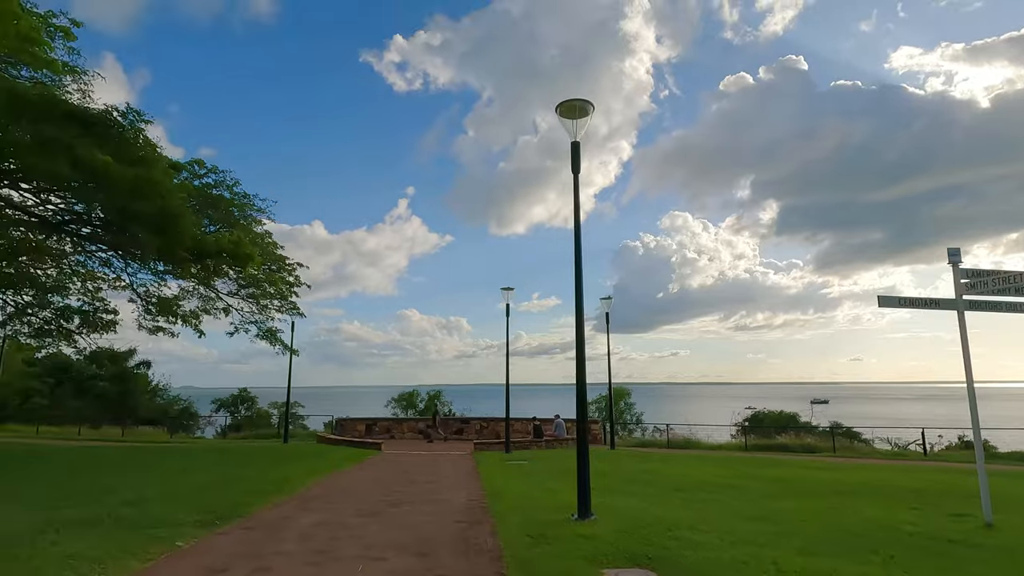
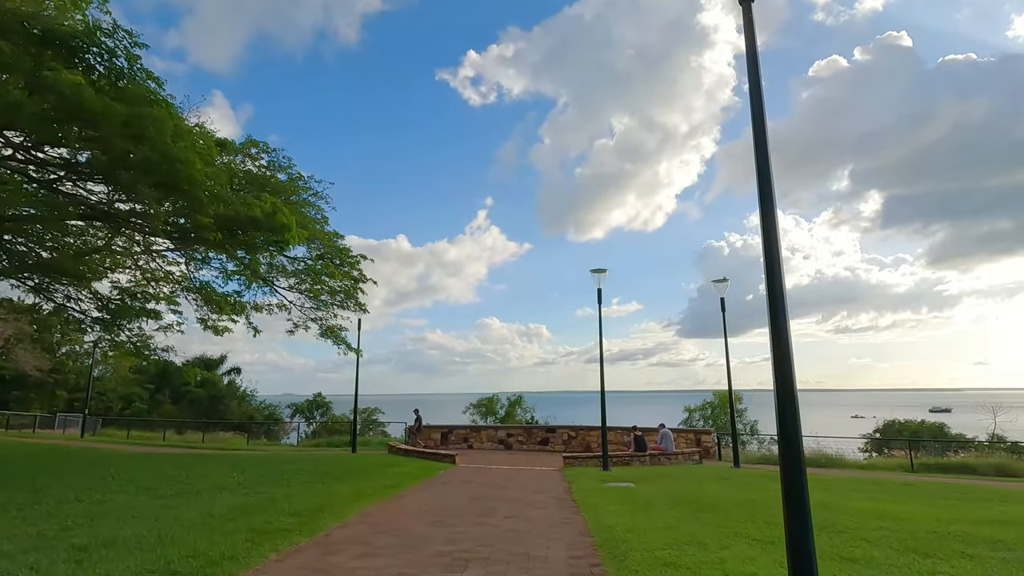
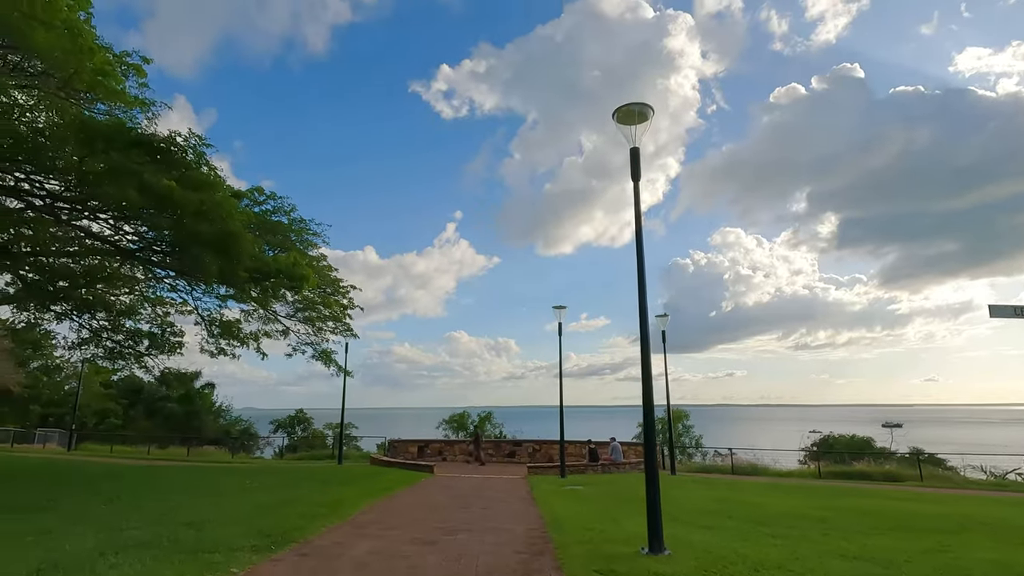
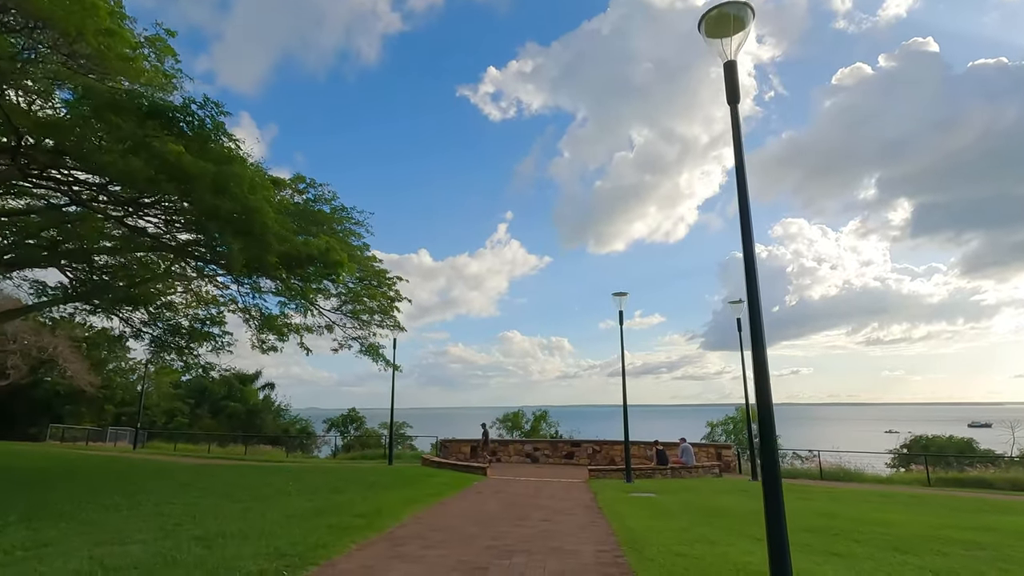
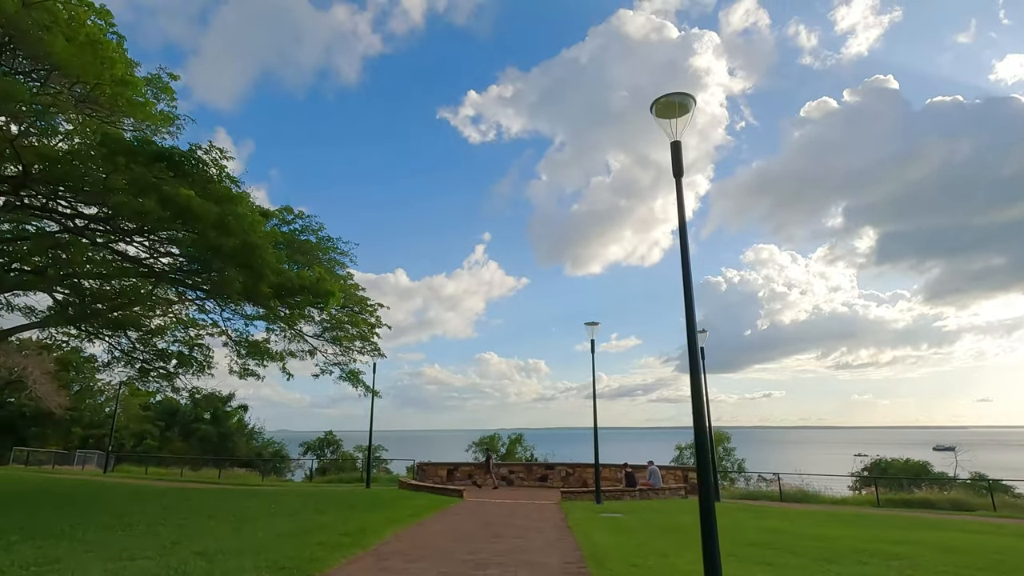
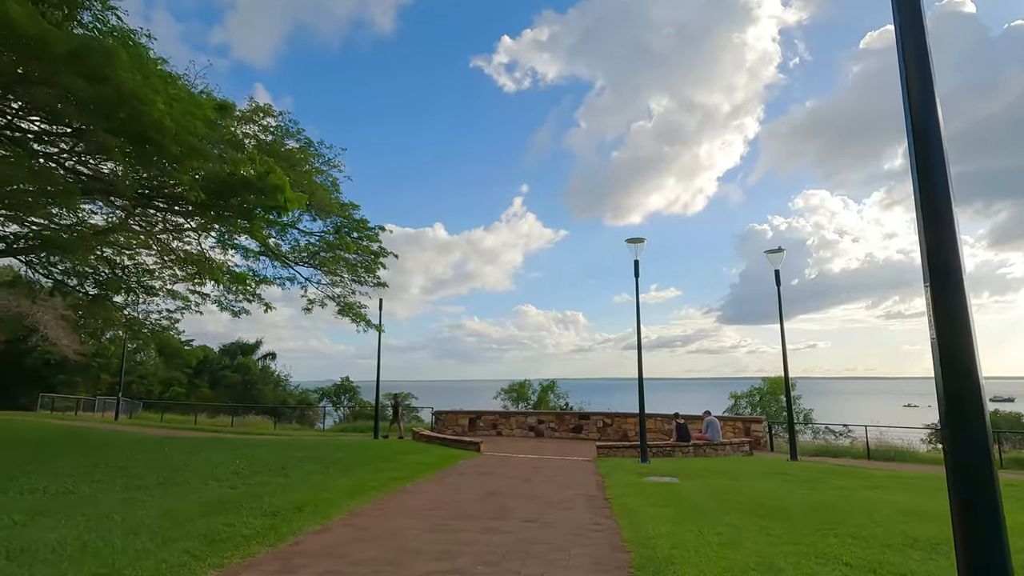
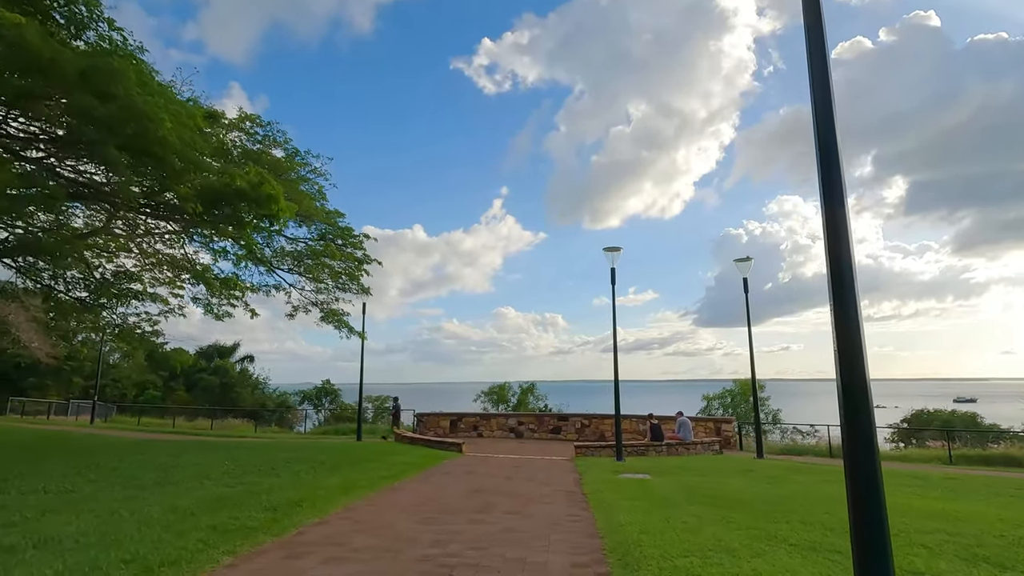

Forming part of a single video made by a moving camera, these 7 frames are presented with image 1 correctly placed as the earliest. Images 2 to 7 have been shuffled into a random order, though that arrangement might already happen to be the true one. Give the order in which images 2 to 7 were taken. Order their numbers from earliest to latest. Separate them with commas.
3, 5, 4, 2, 7, 6
